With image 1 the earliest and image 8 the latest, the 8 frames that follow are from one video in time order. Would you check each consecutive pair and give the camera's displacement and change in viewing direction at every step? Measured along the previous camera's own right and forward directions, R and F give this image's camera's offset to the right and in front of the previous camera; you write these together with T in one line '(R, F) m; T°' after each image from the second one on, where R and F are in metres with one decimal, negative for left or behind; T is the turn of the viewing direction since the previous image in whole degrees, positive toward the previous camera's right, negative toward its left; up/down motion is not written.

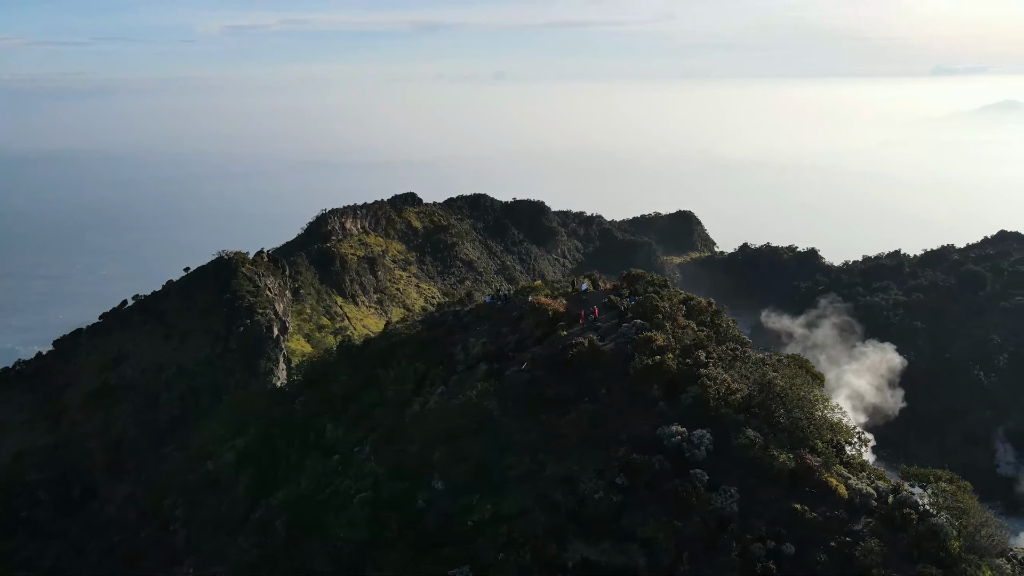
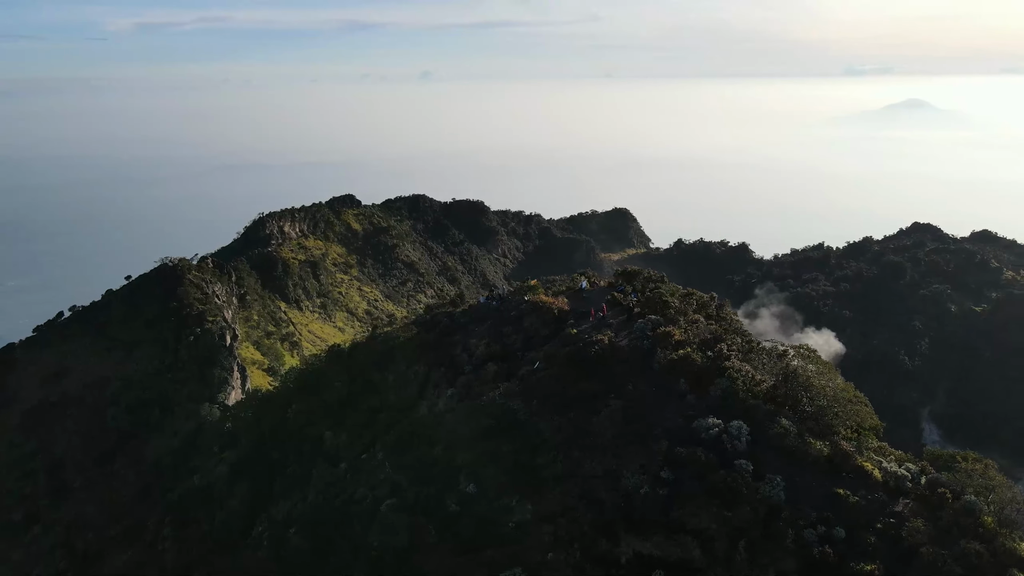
(-2.1, +0.2) m; +5°
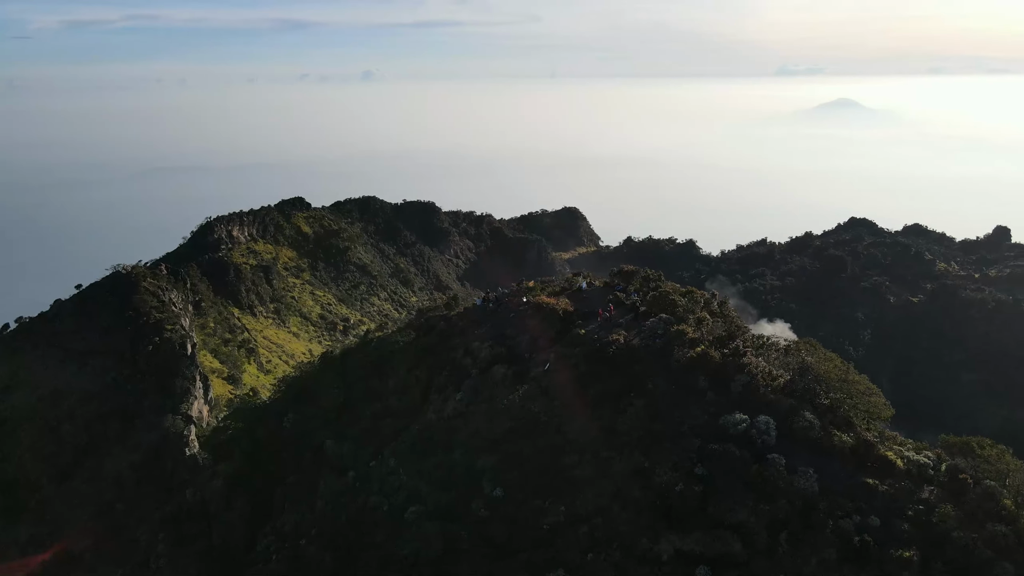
(-1.7, +0.1) m; +4°
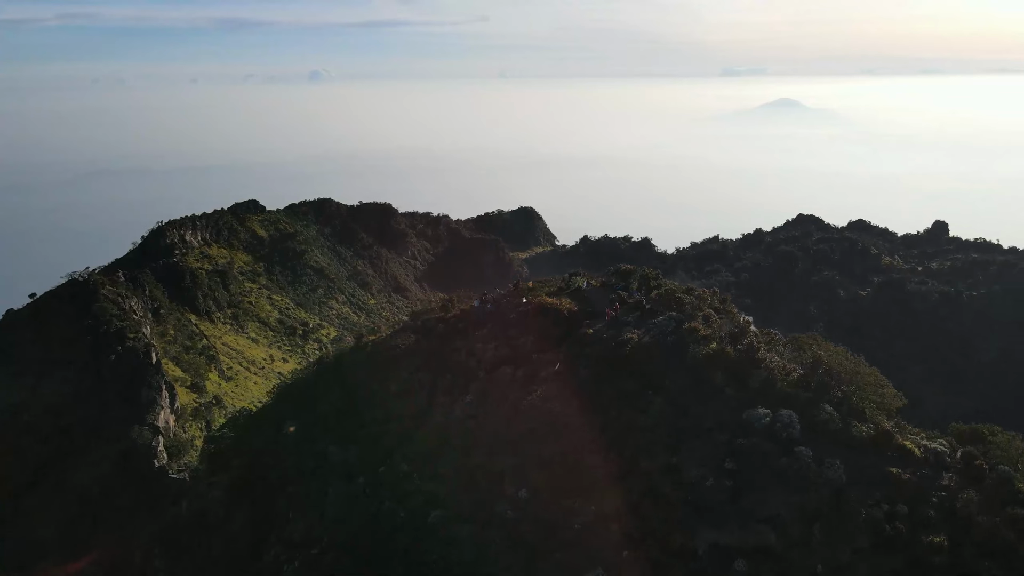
(-1.6, +0.1) m; +4°
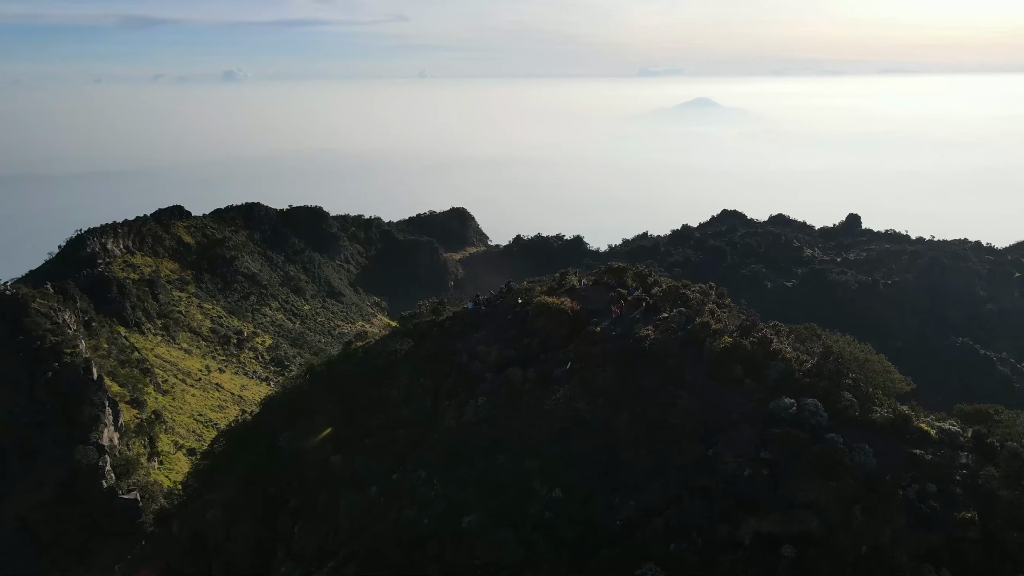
(-2.3, +0.2) m; +6°
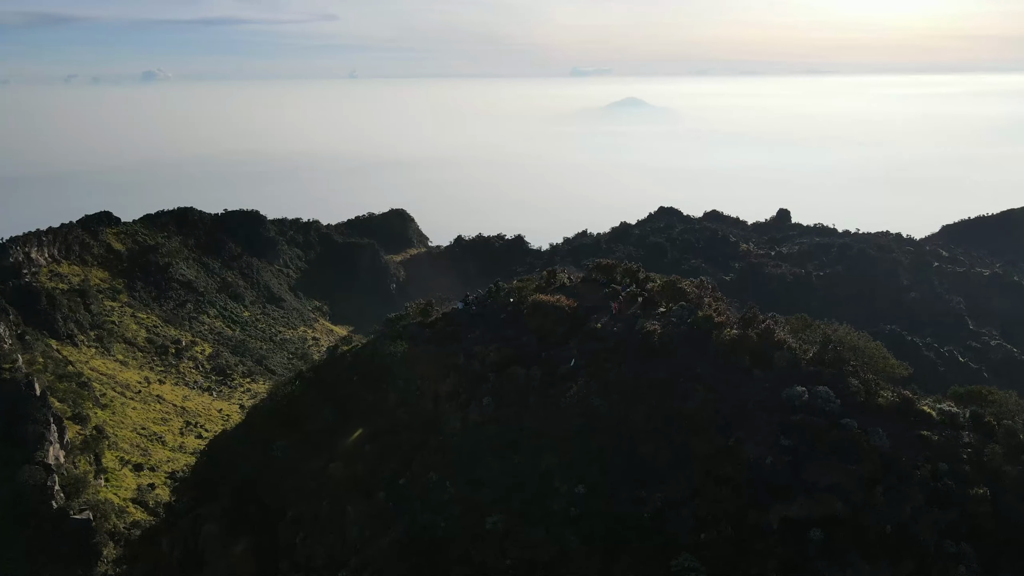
(-1.8, +0.1) m; +5°
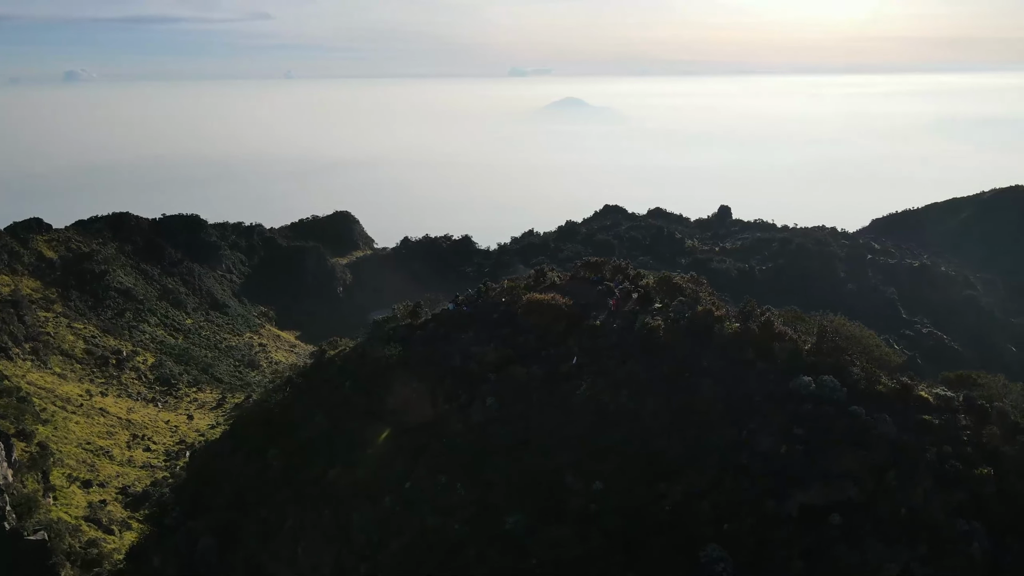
(-1.6, +0.1) m; +4°
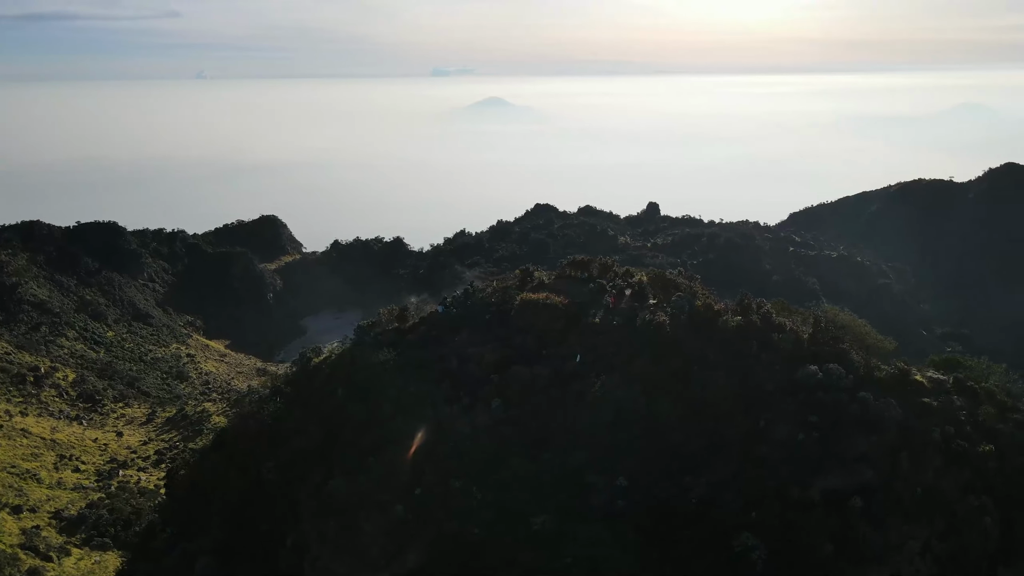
(-2.1, +0.2) m; +5°
